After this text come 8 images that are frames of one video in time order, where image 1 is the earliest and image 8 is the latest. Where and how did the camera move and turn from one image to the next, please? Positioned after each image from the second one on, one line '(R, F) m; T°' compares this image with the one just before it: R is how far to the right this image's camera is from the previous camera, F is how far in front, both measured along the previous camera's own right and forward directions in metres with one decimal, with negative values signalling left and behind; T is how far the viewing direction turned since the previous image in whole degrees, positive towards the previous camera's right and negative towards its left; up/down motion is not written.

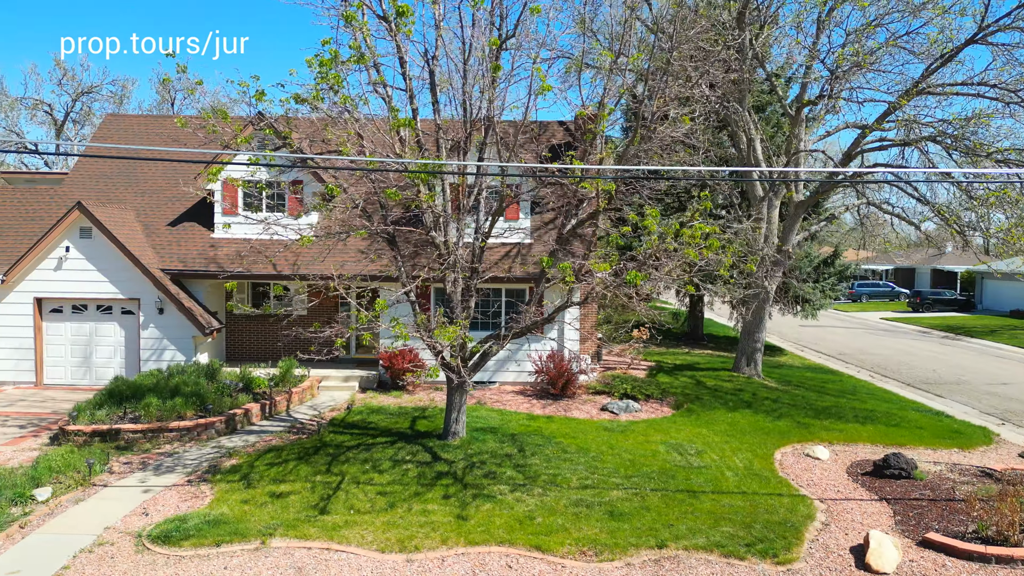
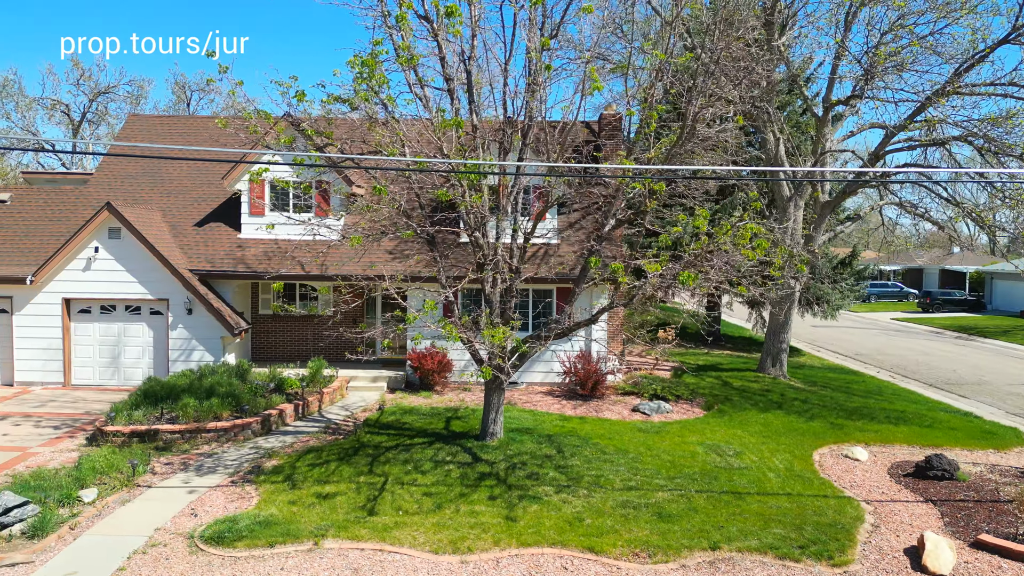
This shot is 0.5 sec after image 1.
(-0.5, 0.0) m; 0°
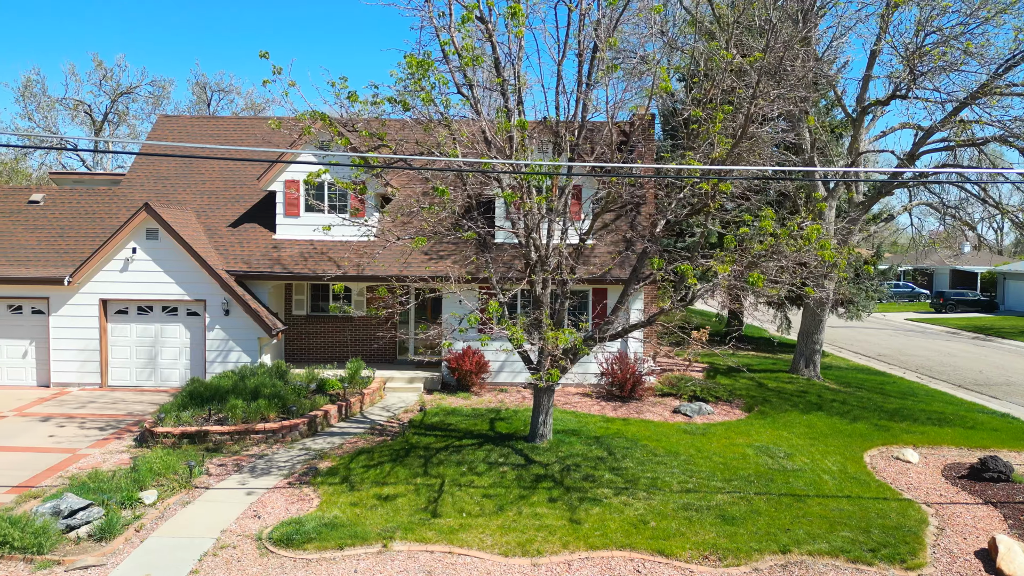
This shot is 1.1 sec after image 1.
(-0.7, 0.0) m; 0°
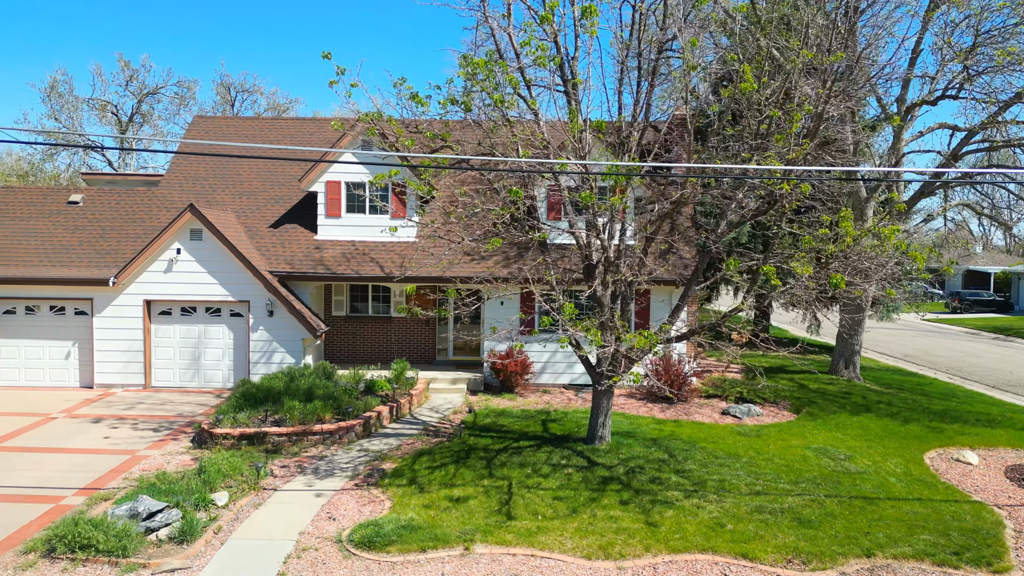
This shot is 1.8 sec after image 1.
(-0.8, 0.0) m; 0°
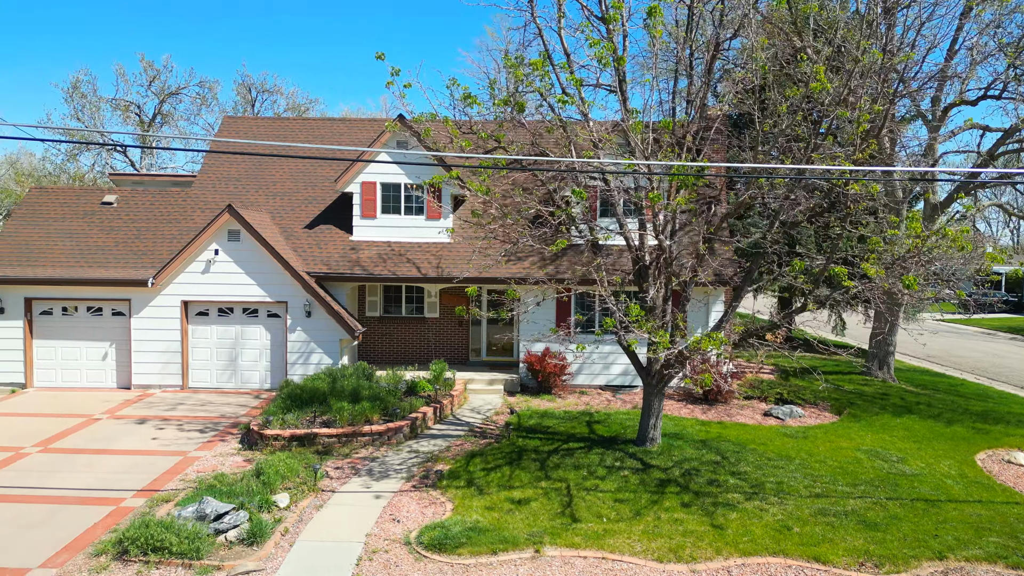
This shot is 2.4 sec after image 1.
(-0.7, 0.0) m; 0°
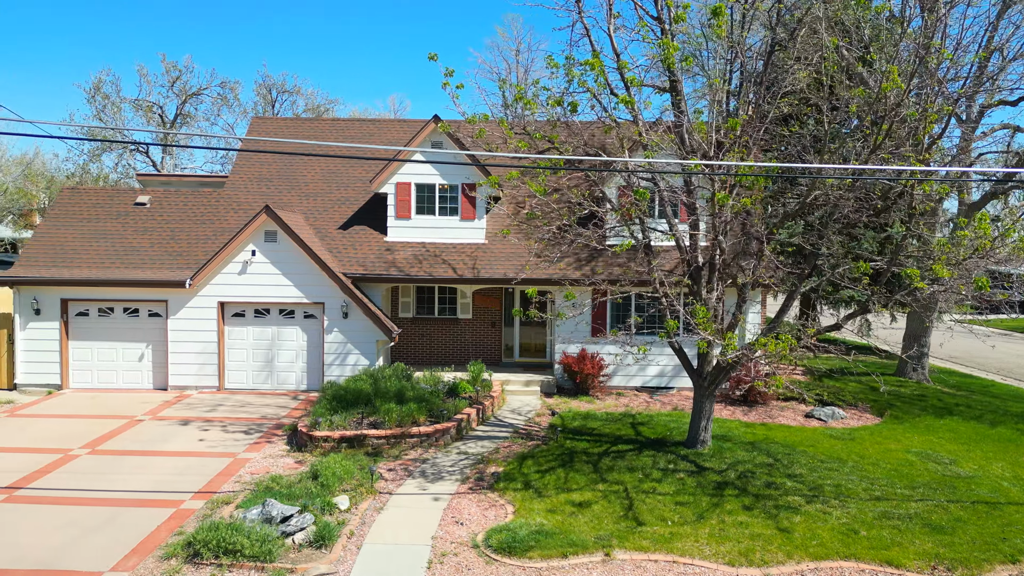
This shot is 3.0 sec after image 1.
(-0.7, 0.0) m; 0°
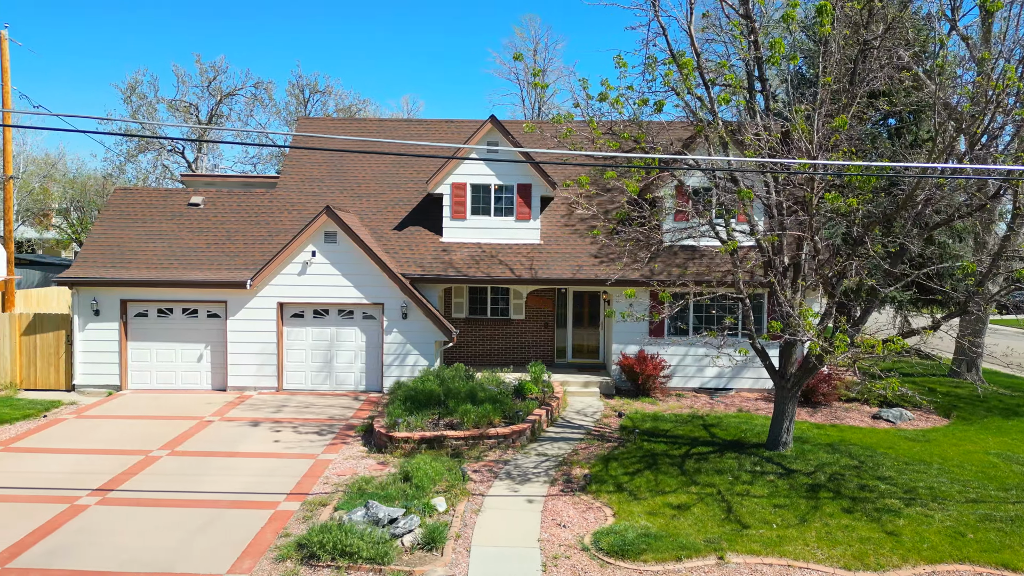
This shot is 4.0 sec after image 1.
(-1.1, 0.0) m; 0°
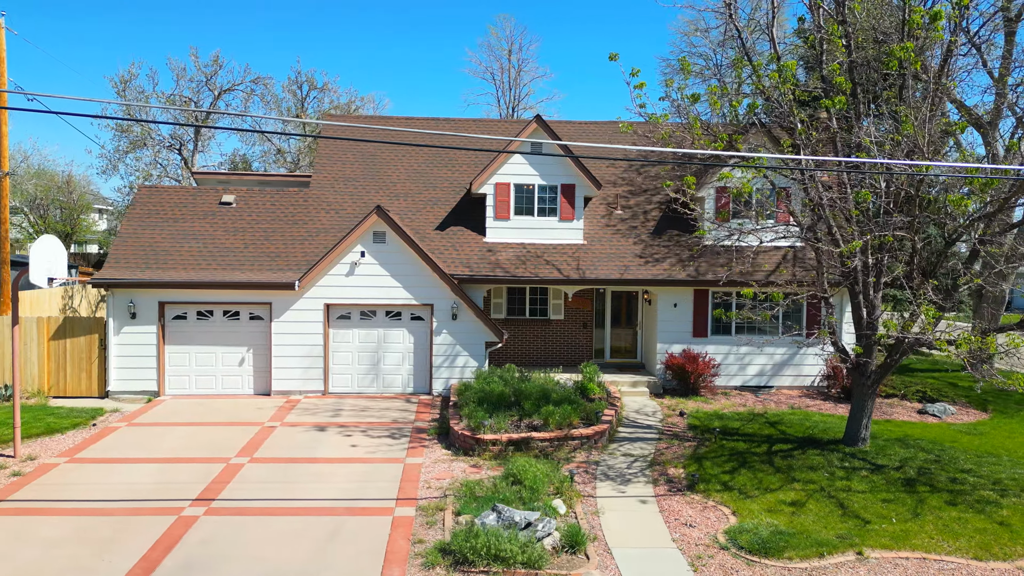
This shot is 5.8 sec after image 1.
(-2.0, +0.1) m; +4°
